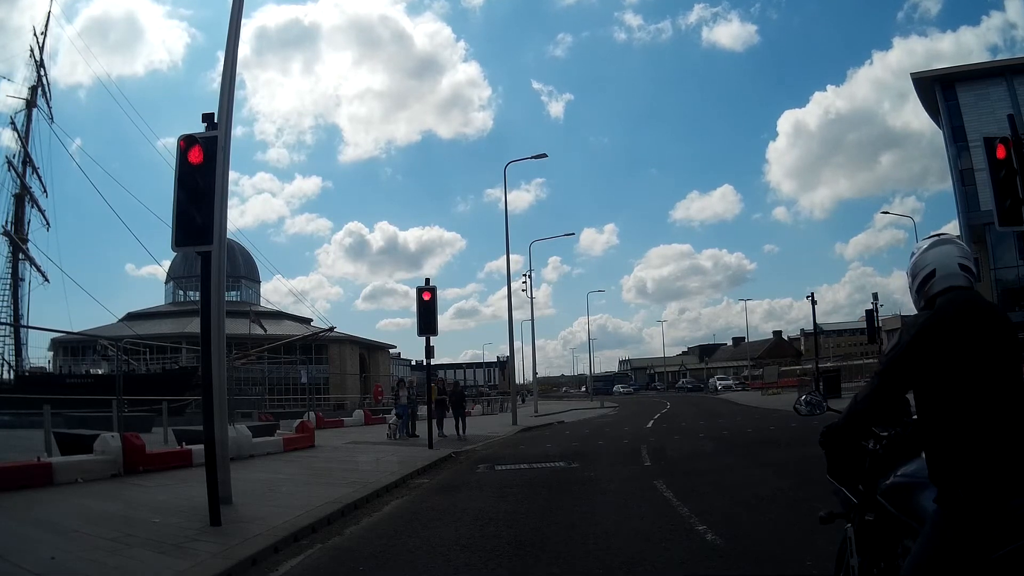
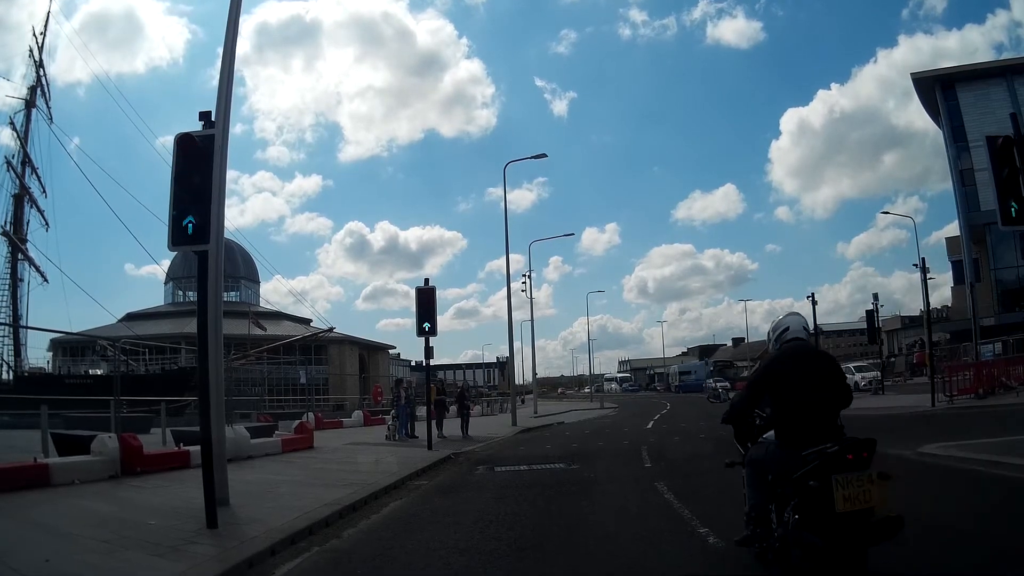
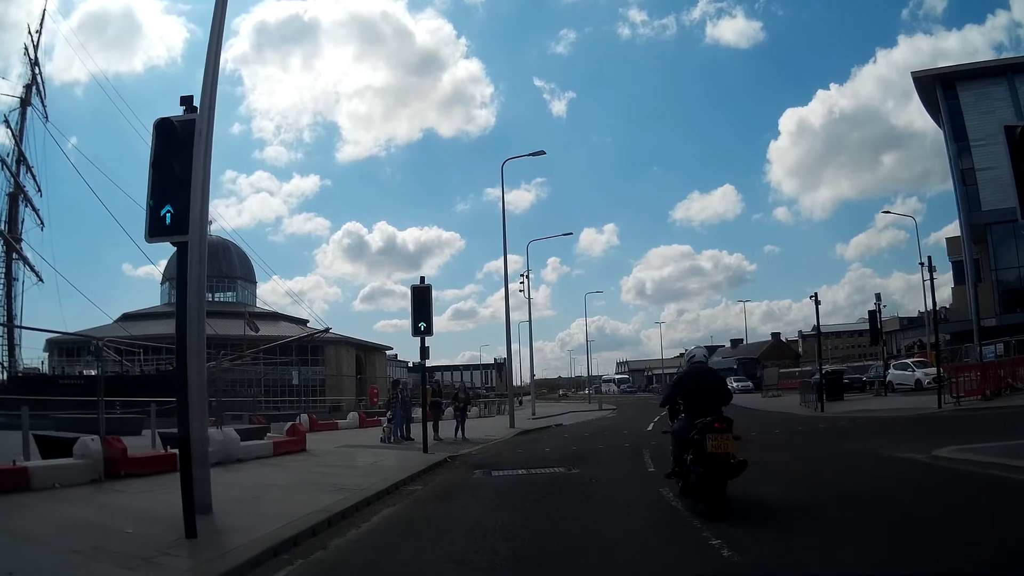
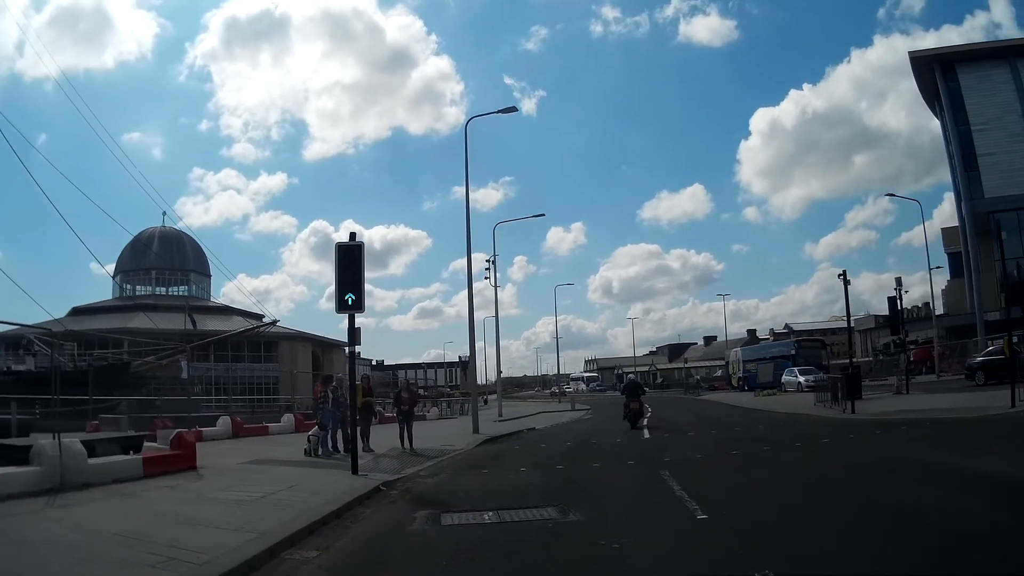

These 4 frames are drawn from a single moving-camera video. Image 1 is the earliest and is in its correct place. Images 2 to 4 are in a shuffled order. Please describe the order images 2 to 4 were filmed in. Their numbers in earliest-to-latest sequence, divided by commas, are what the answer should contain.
2, 3, 4
